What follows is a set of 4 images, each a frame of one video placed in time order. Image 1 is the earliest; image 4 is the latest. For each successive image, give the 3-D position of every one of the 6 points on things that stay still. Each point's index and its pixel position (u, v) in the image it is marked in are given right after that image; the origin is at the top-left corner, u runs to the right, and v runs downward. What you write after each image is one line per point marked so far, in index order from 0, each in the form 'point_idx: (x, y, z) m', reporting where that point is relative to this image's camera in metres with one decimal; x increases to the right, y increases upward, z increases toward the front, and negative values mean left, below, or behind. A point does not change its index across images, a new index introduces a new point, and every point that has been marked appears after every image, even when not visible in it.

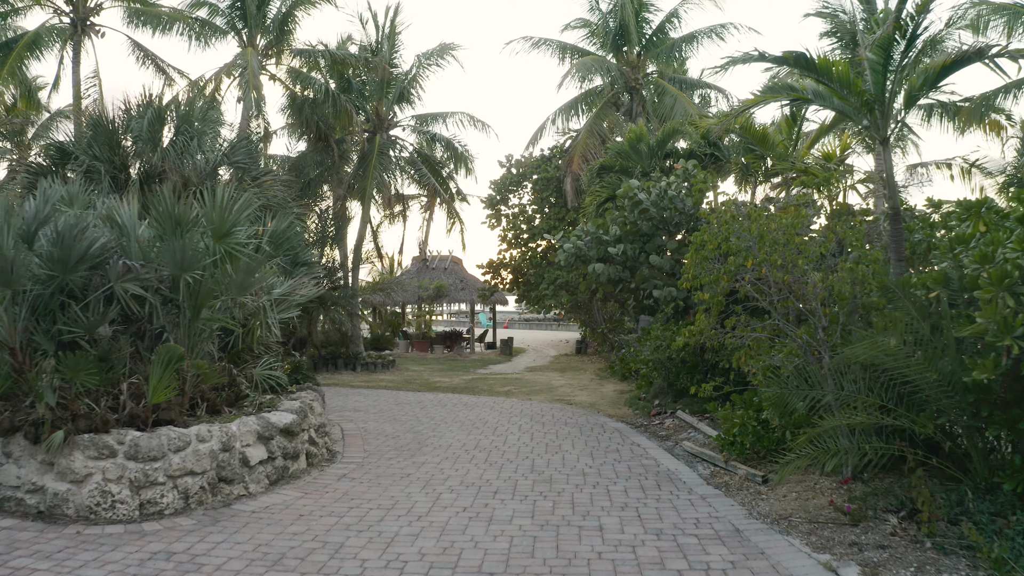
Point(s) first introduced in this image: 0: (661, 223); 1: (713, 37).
0: (+2.5, +1.1, +8.4) m
1: (+5.7, +7.2, +14.5) m
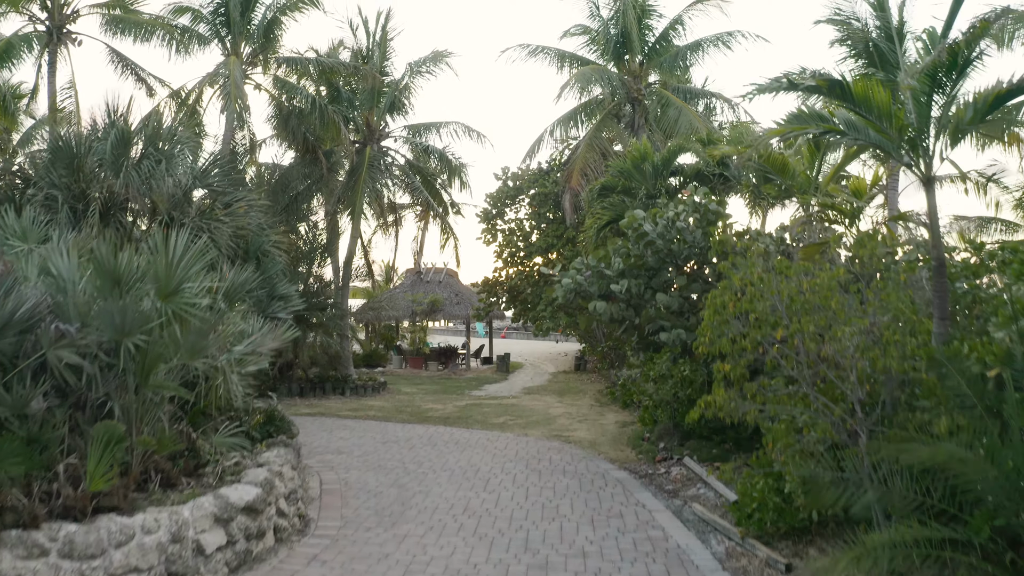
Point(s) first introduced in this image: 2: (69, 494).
0: (+2.4, +0.5, +7.7) m
1: (+5.6, +6.6, +13.8) m
2: (-4.0, -1.9, +4.6) m
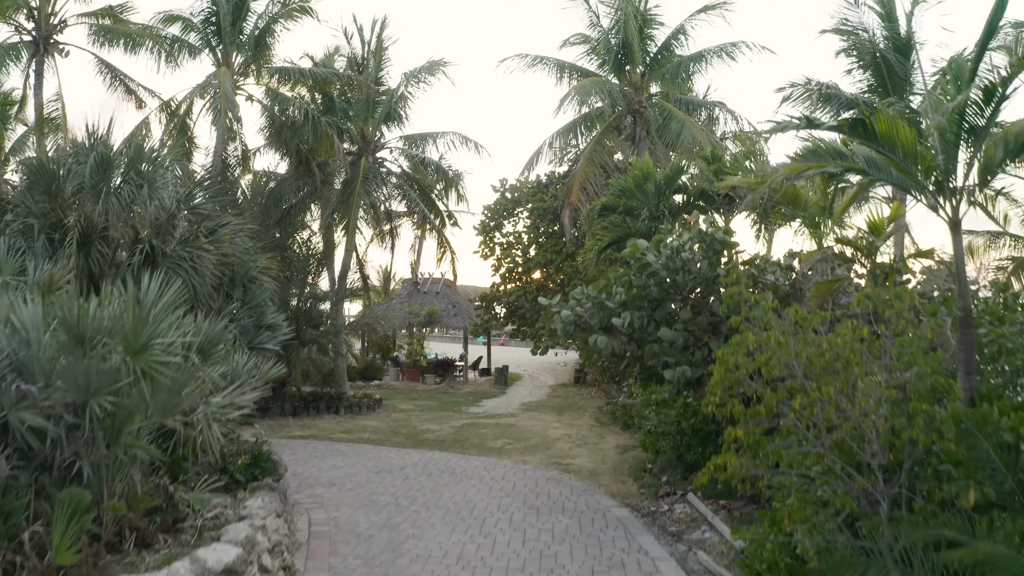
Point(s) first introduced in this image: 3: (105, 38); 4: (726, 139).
0: (+2.3, 0.0, +7.4) m
1: (+5.6, +6.1, +13.4) m
2: (-4.1, -2.4, +4.3) m
3: (-11.2, +6.9, +14.0) m
4: (+7.0, +4.9, +16.7) m
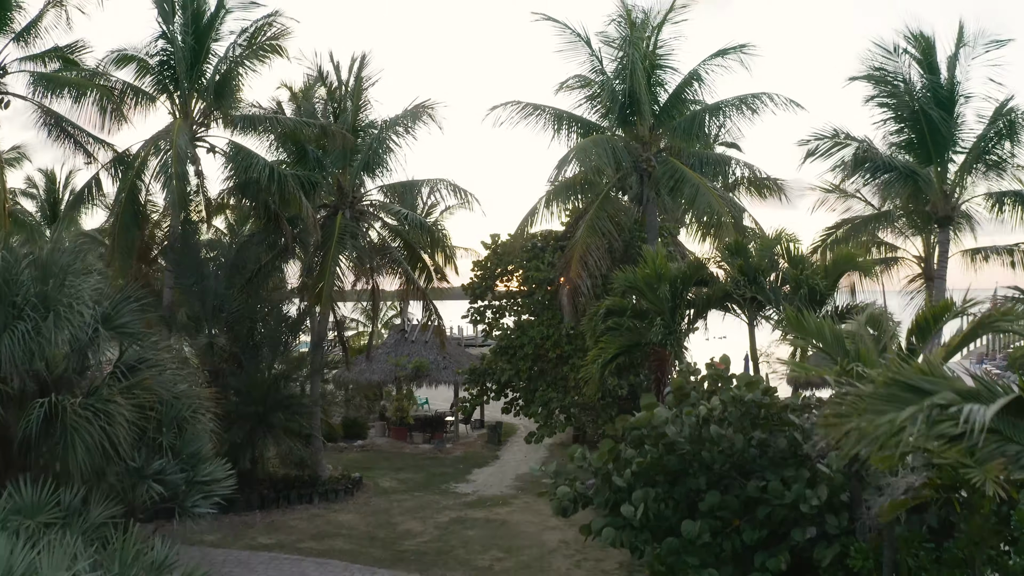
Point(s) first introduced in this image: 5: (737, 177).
0: (+2.1, -2.0, +6.0) m
1: (+5.4, +4.2, +11.9) m
2: (-4.2, -4.4, +2.9) m
3: (-11.4, +5.0, +12.5) m
4: (+6.8, +3.0, +15.2) m
5: (+6.4, +3.2, +14.6) m
